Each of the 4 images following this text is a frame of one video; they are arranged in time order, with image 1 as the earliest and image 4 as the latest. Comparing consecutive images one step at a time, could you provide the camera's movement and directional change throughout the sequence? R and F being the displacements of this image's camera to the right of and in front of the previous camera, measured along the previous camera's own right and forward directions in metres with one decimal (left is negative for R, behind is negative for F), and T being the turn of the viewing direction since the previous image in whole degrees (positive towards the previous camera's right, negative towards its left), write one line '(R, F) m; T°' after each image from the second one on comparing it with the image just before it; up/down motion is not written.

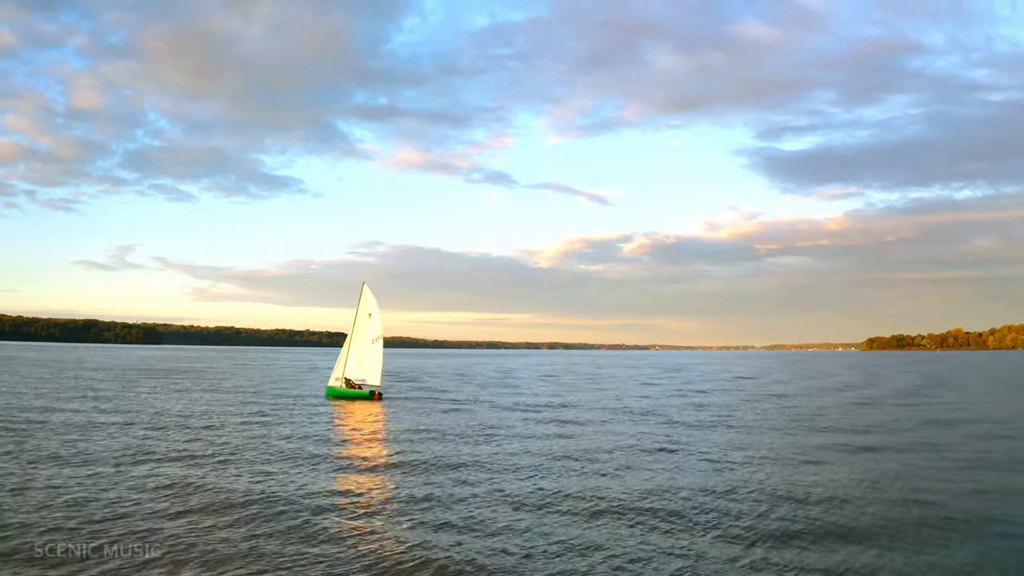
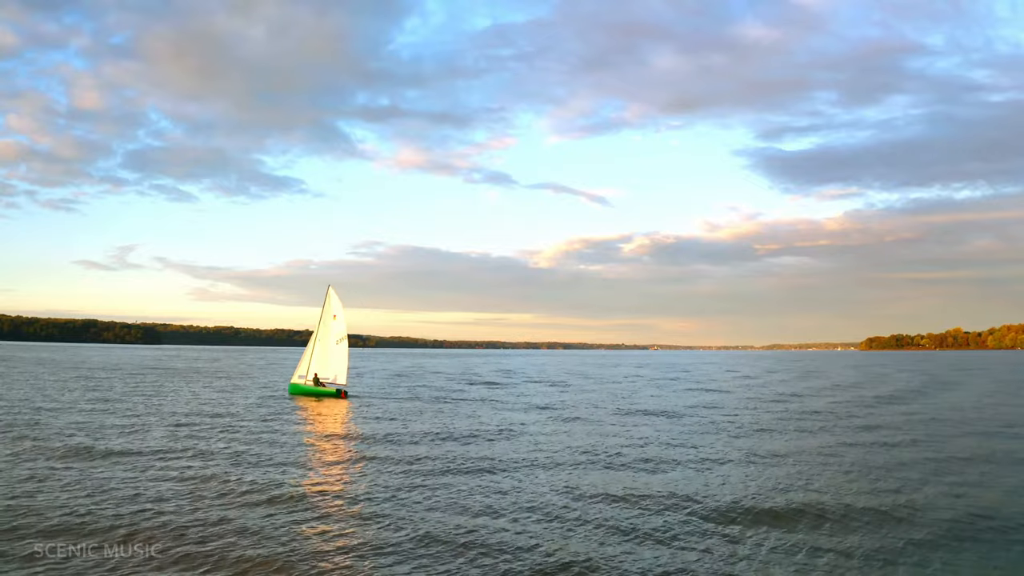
(-1.0, +0.2) m; 0°
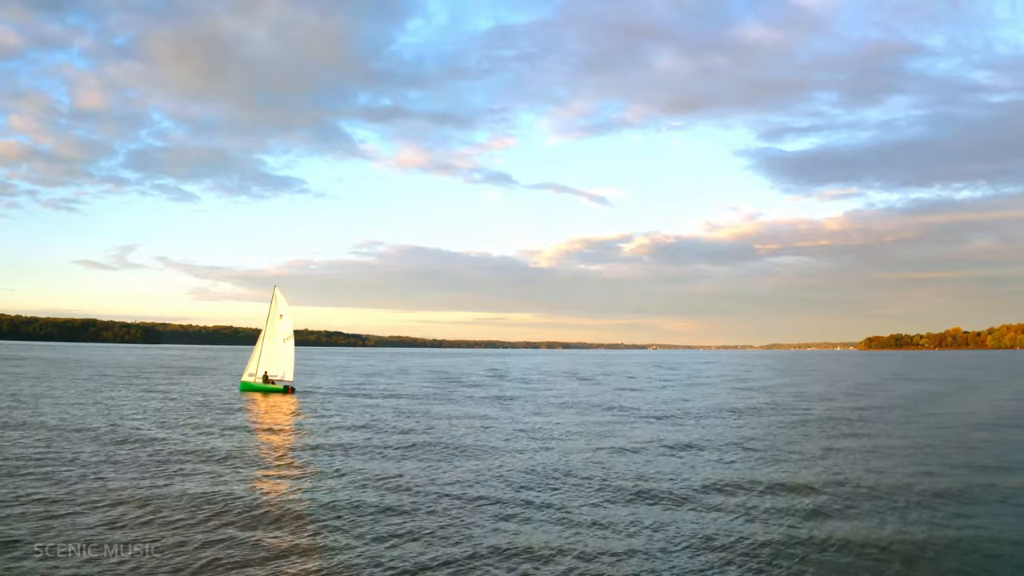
(+2.1, +0.6) m; 0°
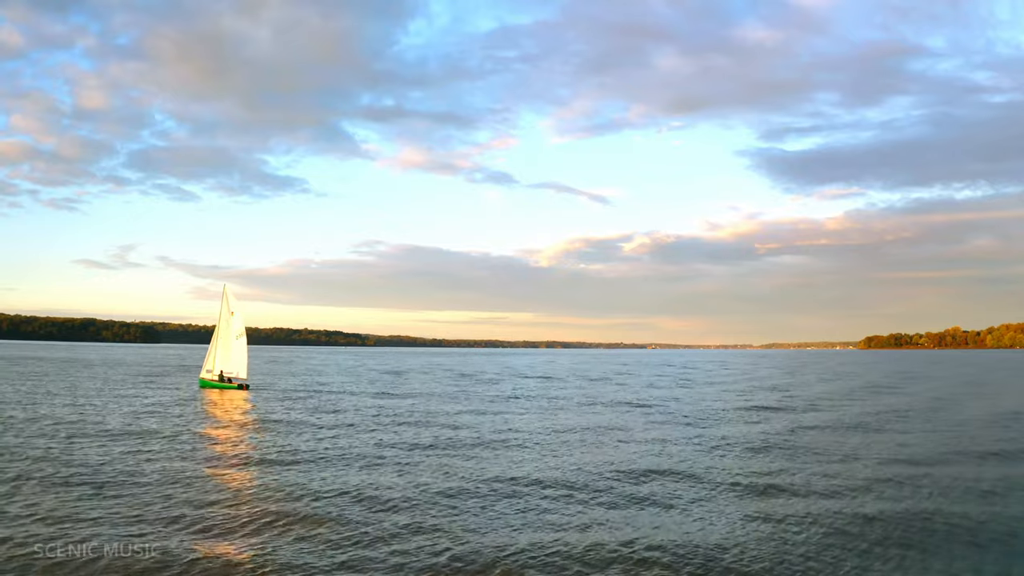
(+0.8, +1.1) m; 0°
